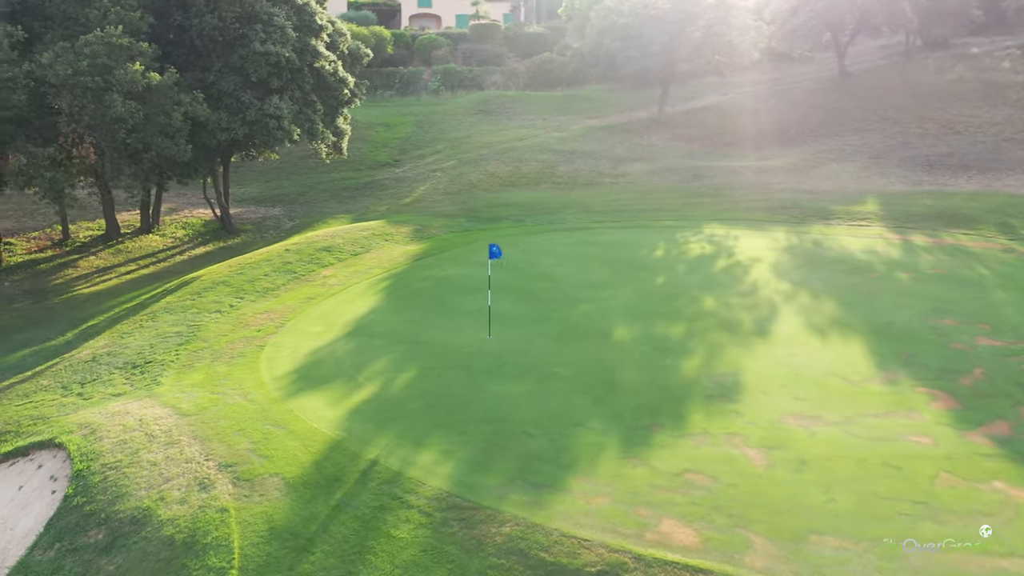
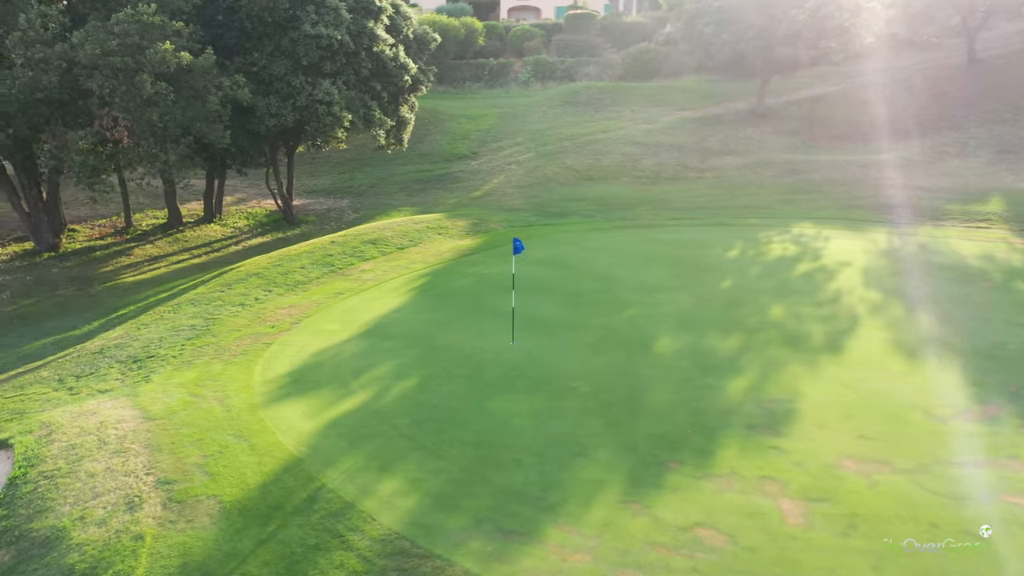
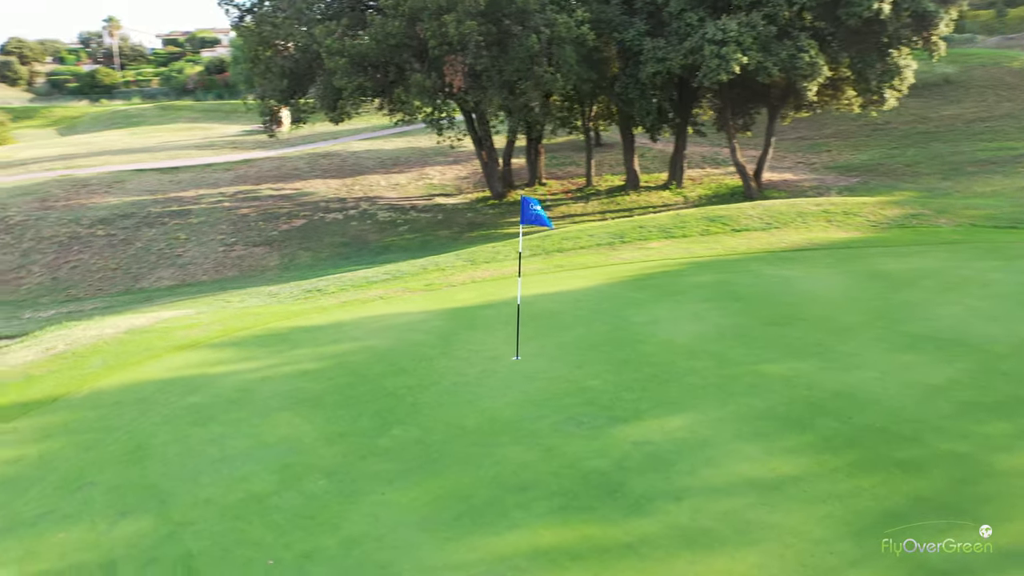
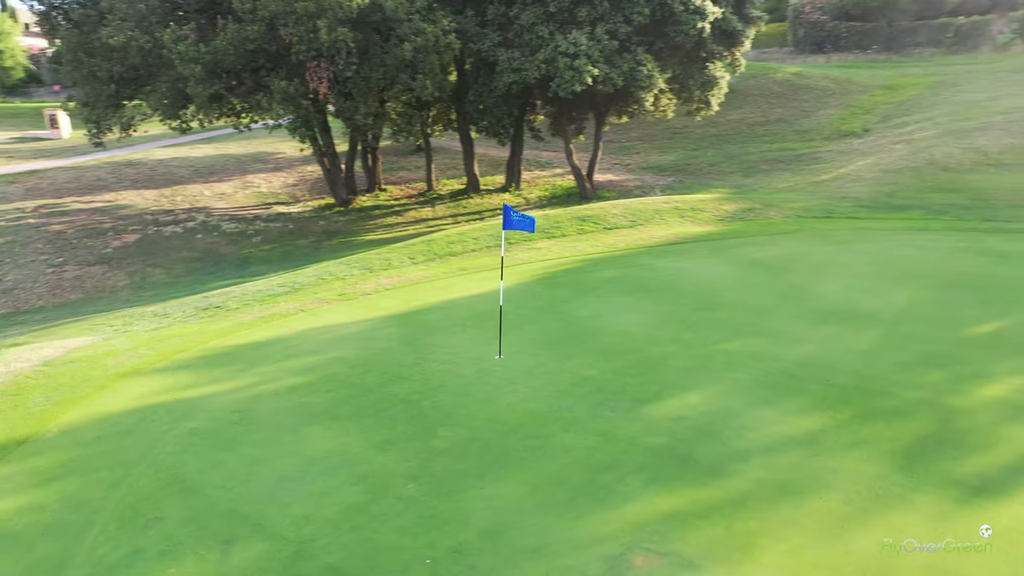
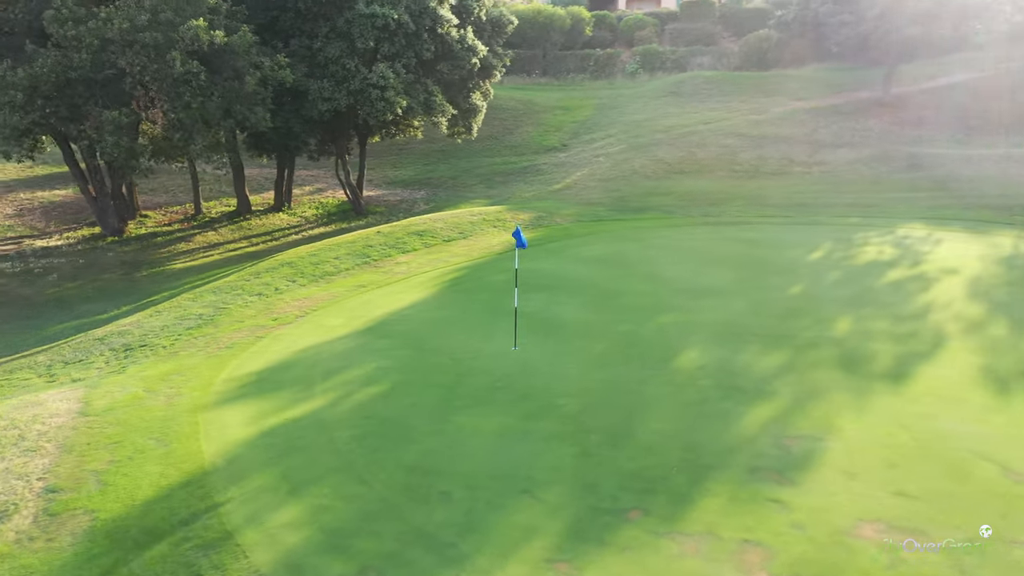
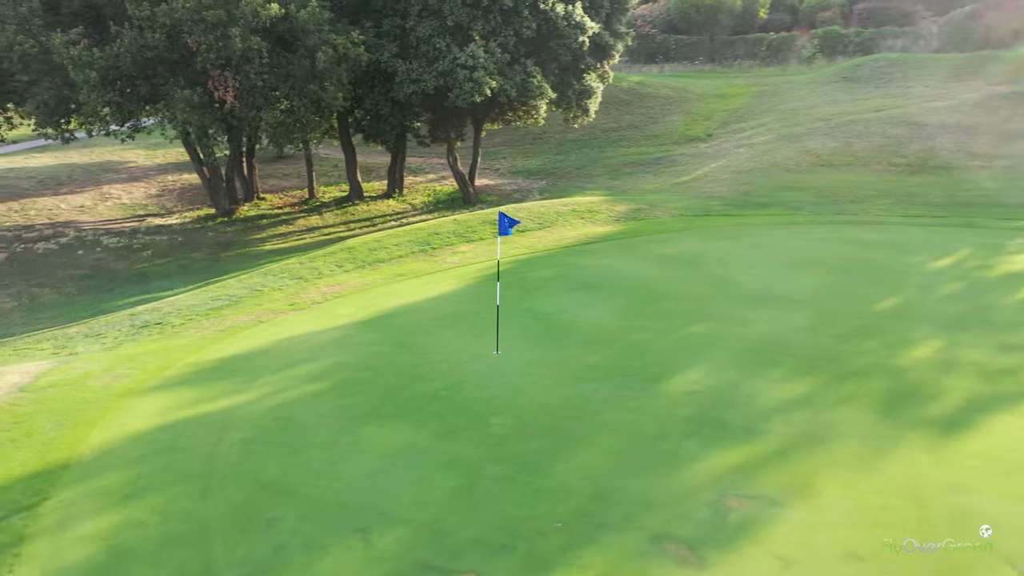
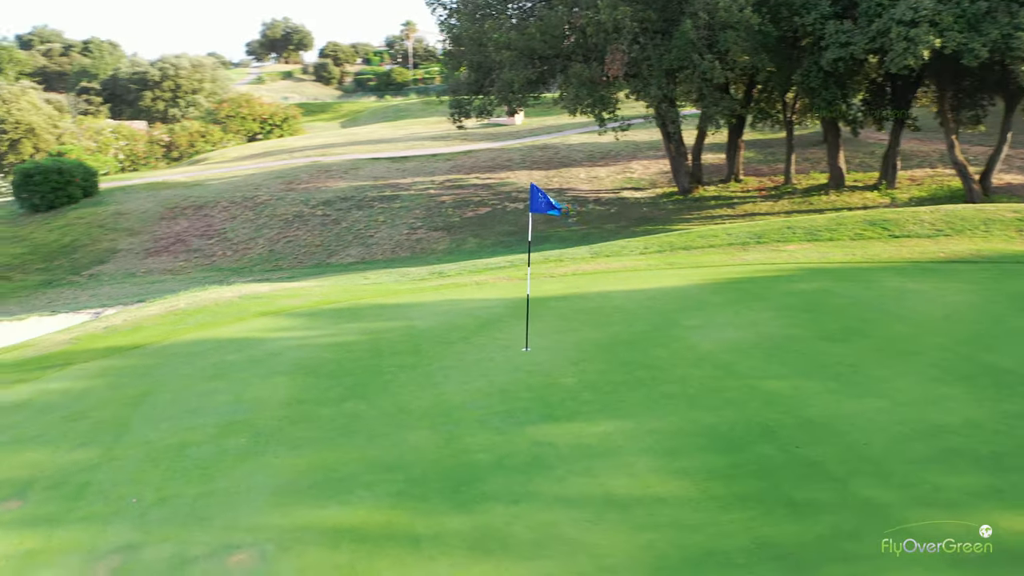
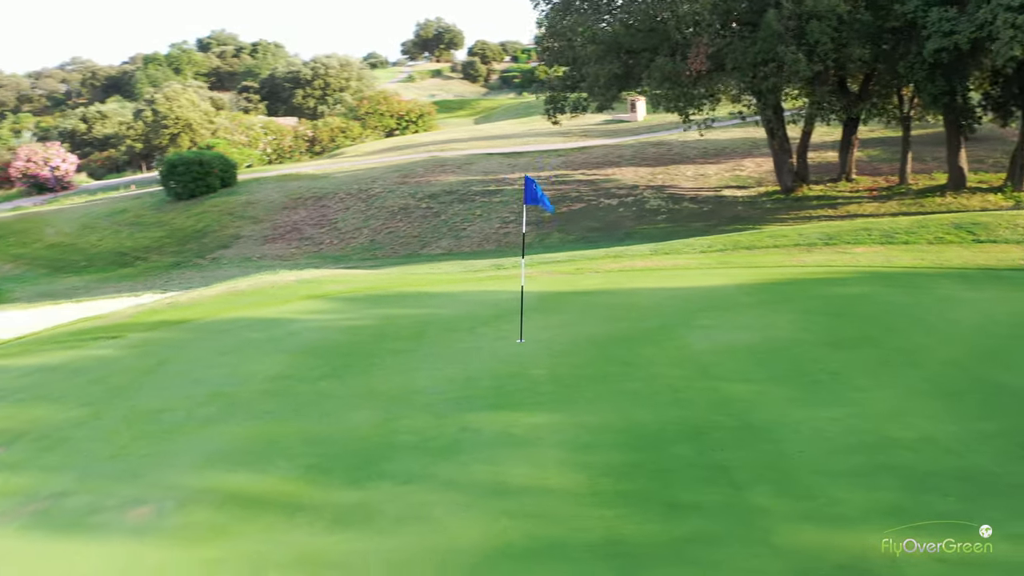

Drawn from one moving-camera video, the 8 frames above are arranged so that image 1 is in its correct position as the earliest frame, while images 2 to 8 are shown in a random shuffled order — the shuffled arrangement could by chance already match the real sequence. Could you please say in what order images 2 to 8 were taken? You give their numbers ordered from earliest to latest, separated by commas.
2, 5, 6, 4, 3, 7, 8
